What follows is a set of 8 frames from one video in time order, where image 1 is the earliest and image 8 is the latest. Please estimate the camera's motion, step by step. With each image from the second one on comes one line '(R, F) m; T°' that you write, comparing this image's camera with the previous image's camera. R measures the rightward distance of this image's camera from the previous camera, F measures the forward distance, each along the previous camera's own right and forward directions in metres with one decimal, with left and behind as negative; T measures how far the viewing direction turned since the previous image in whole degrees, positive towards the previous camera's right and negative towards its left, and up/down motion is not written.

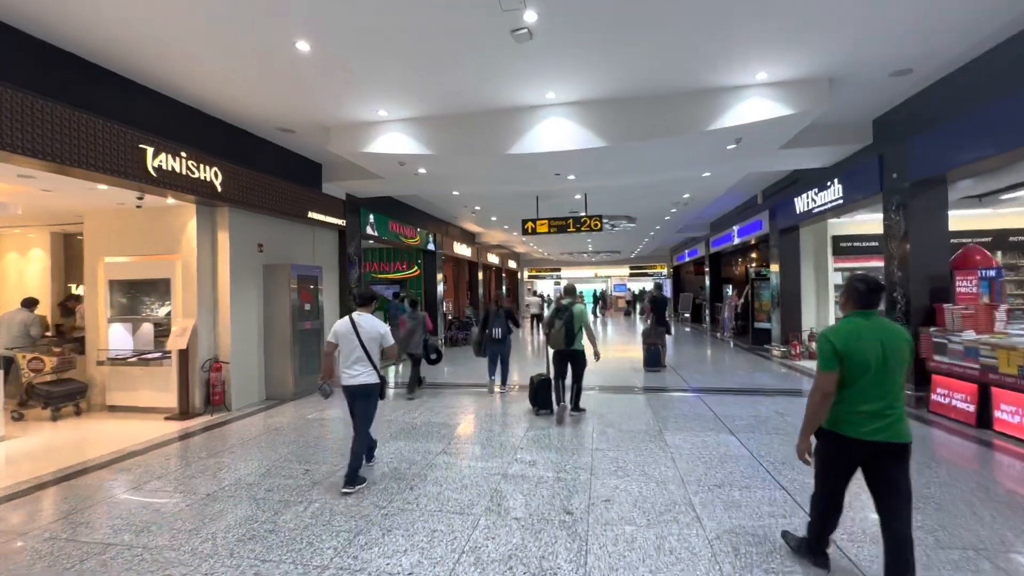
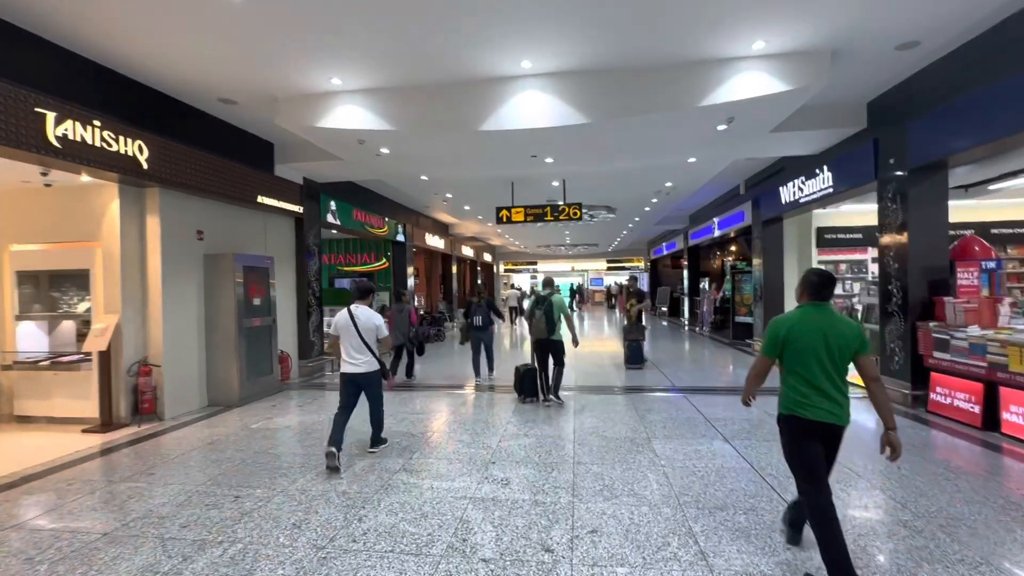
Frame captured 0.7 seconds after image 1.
(0.0, +0.5) m; +3°
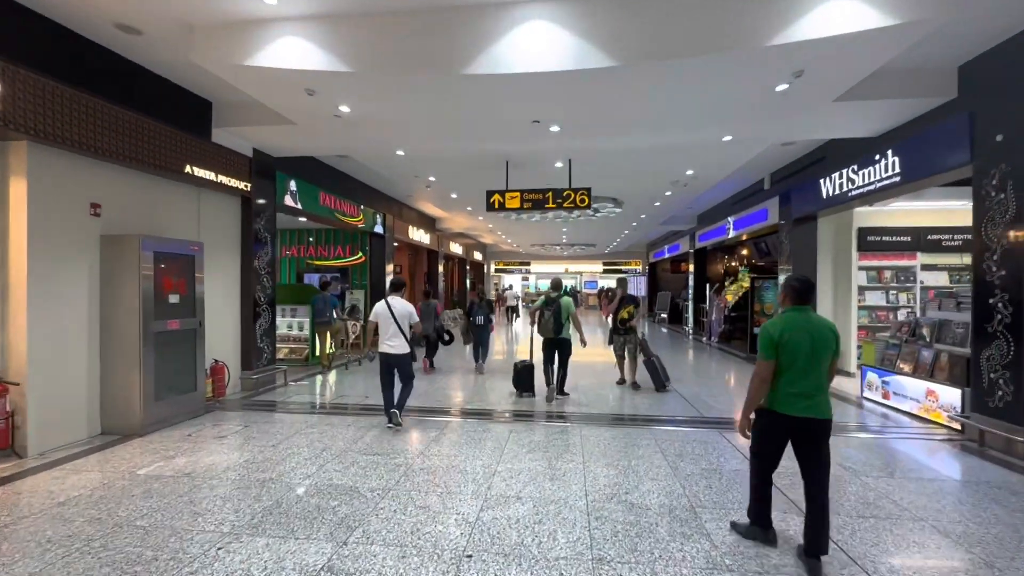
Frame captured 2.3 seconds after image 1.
(0.0, +1.3) m; +1°
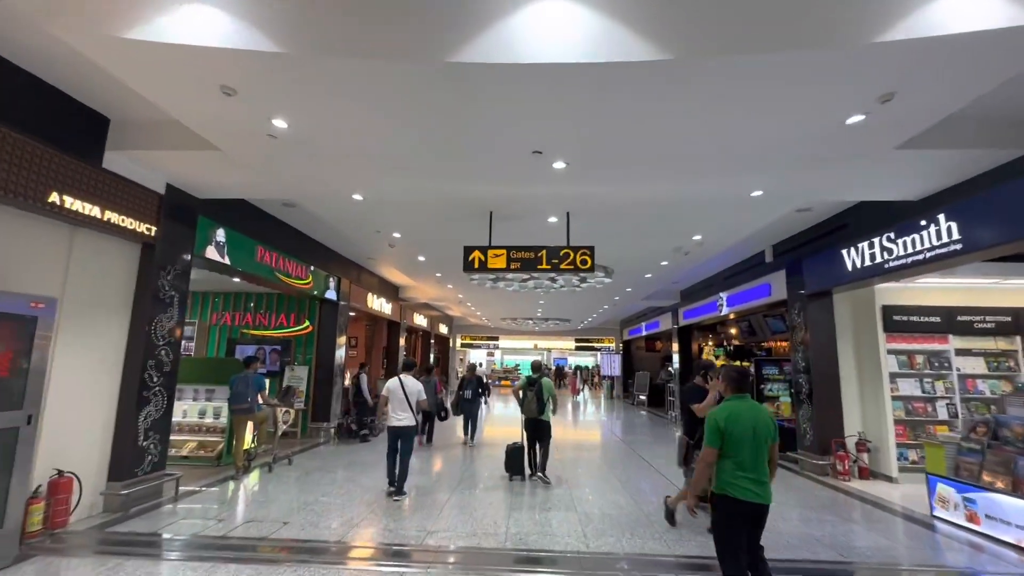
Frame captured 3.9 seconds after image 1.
(-0.2, +1.3) m; +4°
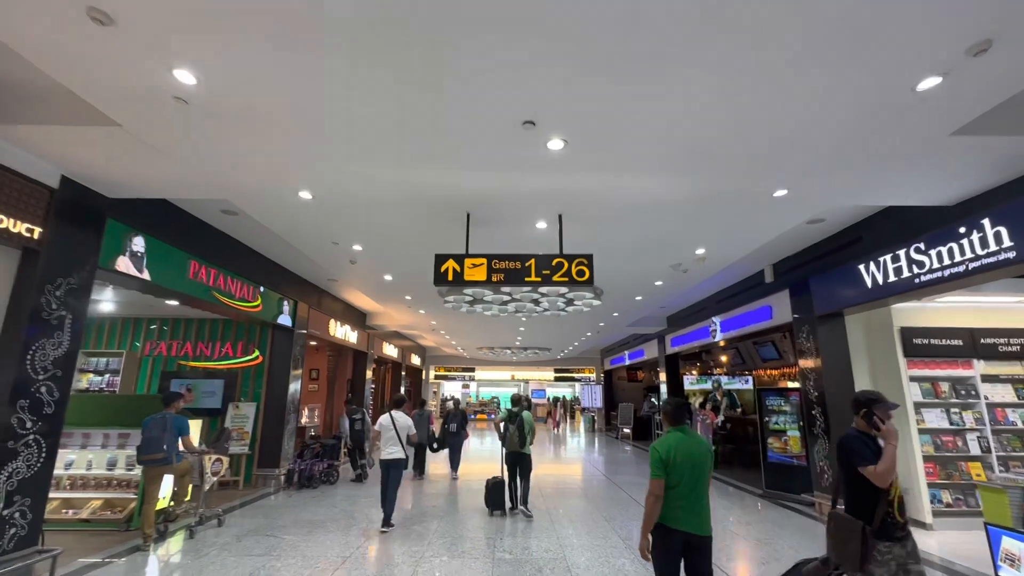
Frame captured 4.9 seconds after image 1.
(-0.1, +0.9) m; +3°
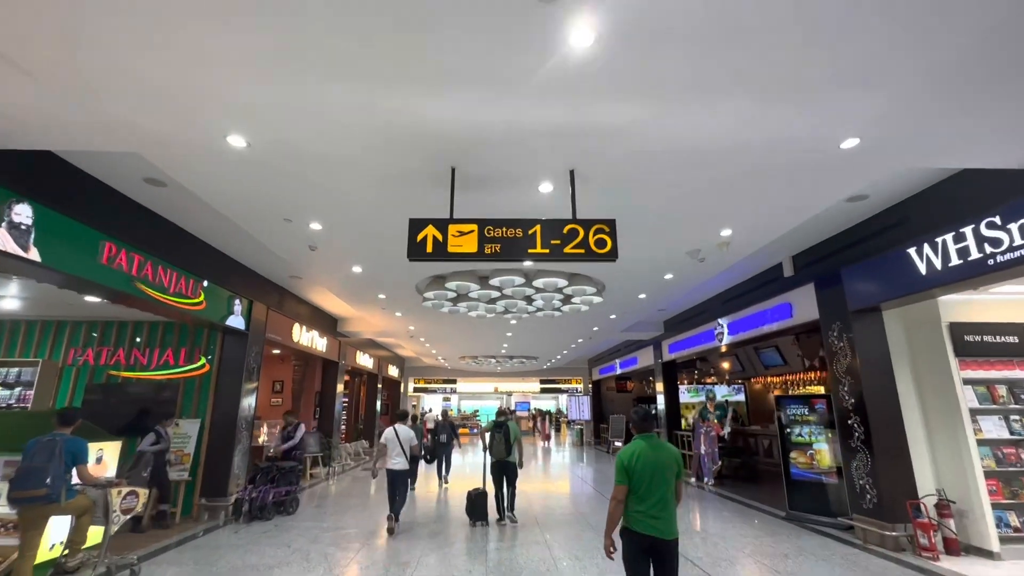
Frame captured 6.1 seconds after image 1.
(-0.1, +1.0) m; +2°
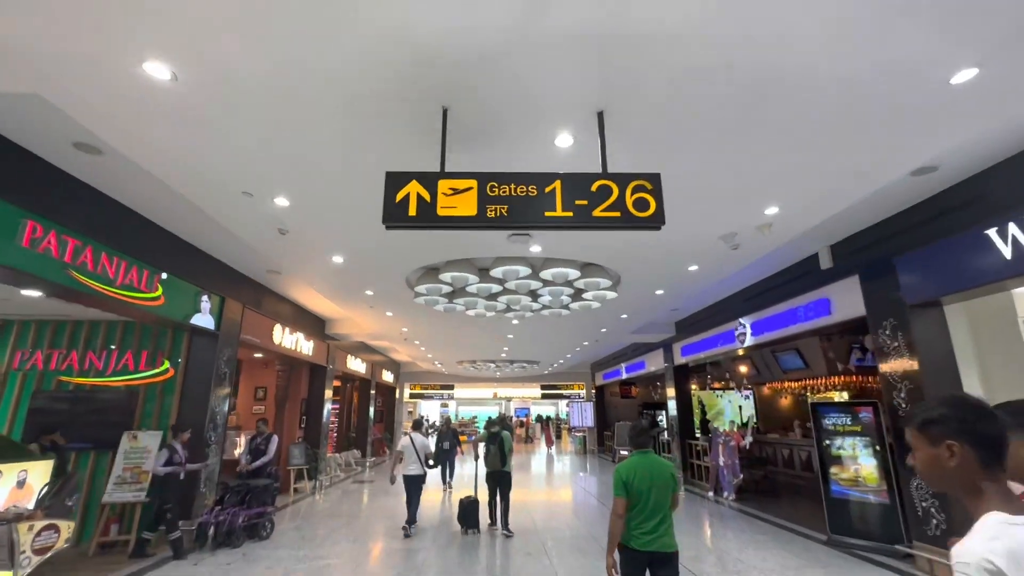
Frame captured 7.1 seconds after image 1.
(-0.1, +0.8) m; 0°
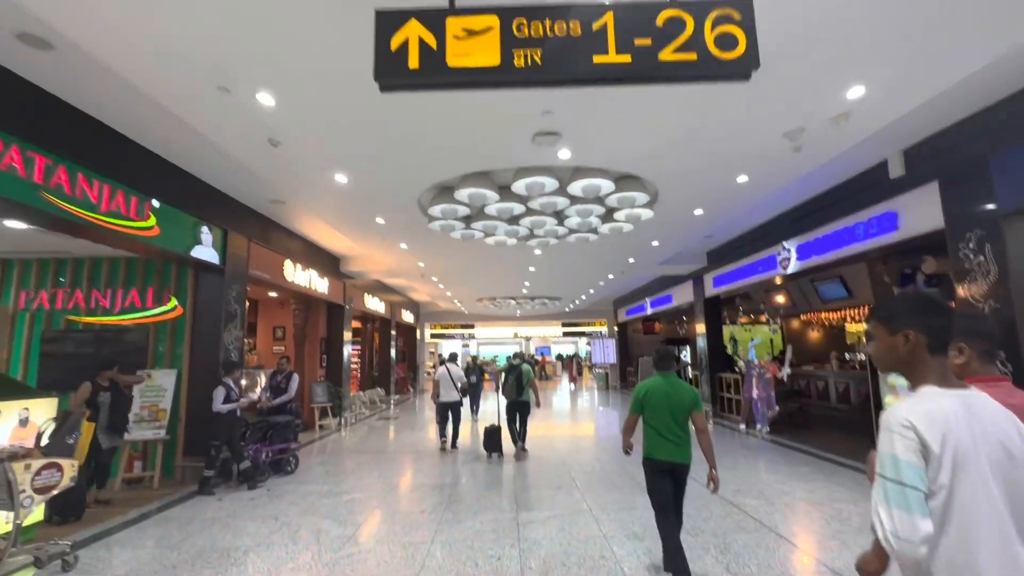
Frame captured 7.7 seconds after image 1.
(-0.1, +0.5) m; -2°
